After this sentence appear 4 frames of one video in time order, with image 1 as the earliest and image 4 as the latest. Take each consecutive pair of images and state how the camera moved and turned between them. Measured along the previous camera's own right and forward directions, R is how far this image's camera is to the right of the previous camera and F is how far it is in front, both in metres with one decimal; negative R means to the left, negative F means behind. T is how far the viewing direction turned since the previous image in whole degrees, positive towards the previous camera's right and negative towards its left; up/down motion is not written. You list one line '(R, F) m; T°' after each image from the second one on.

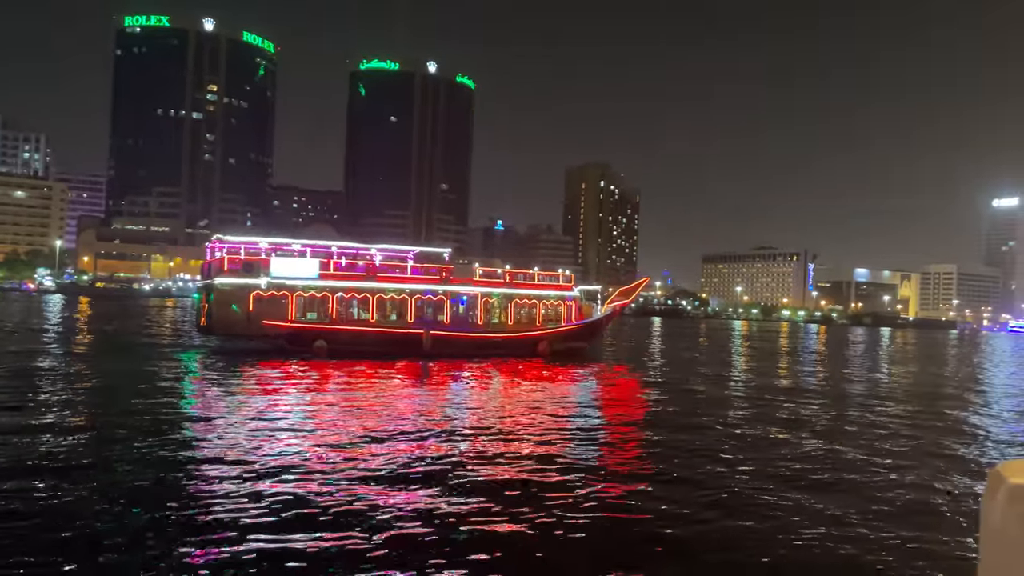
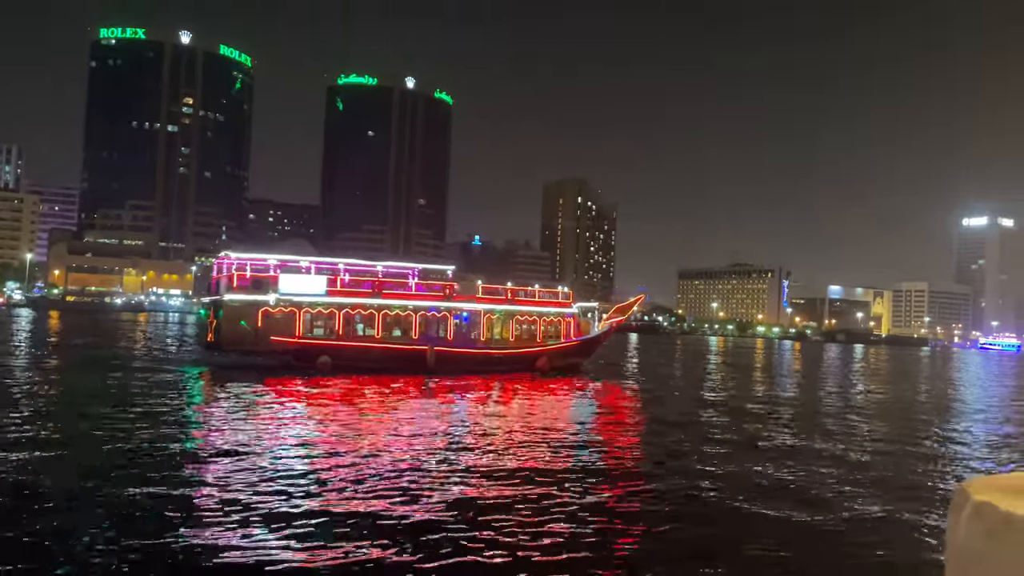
(-0.6, -0.2) m; +2°
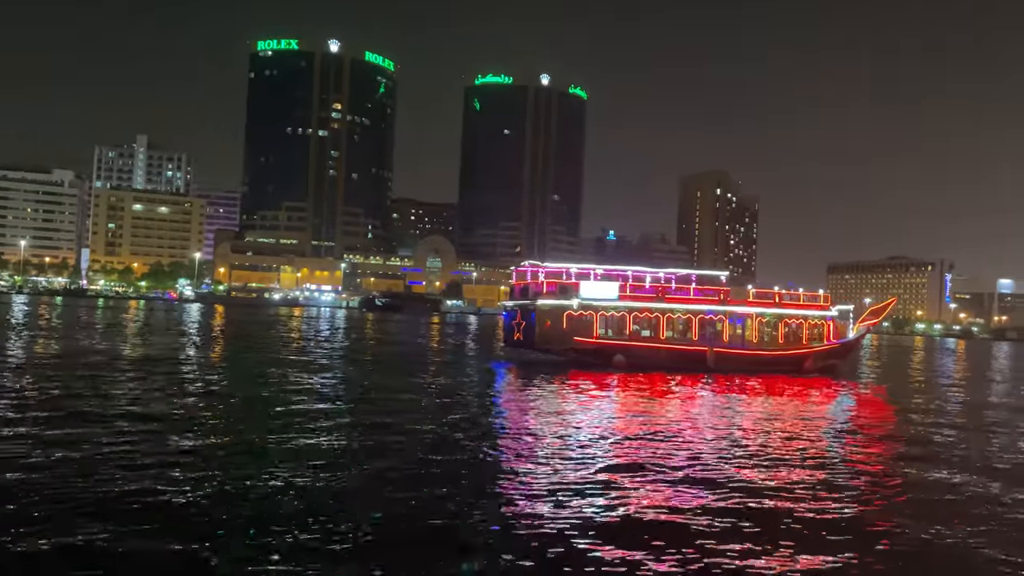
(-3.3, -1.5) m; -9°
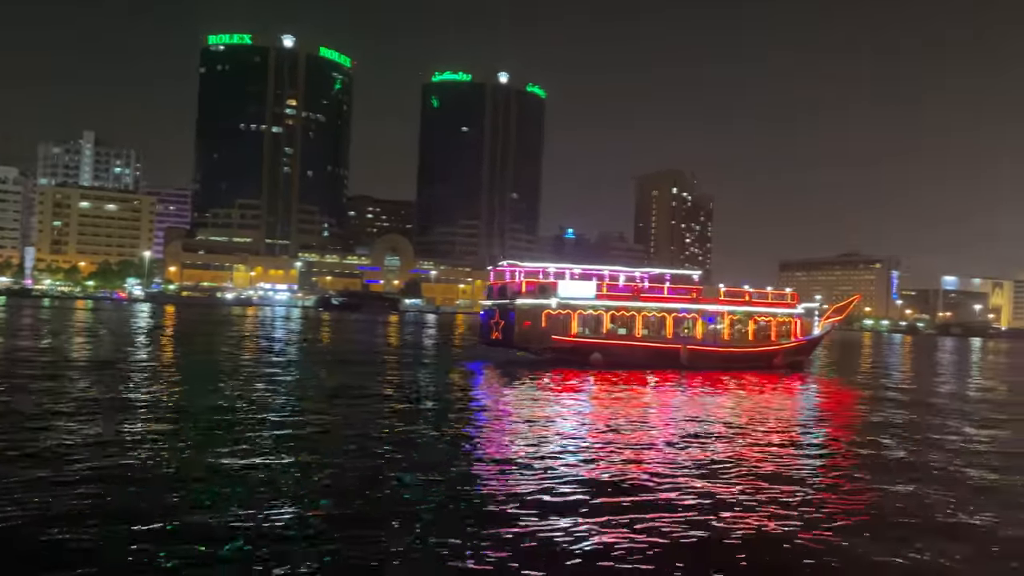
(-0.5, -0.1) m; +3°
